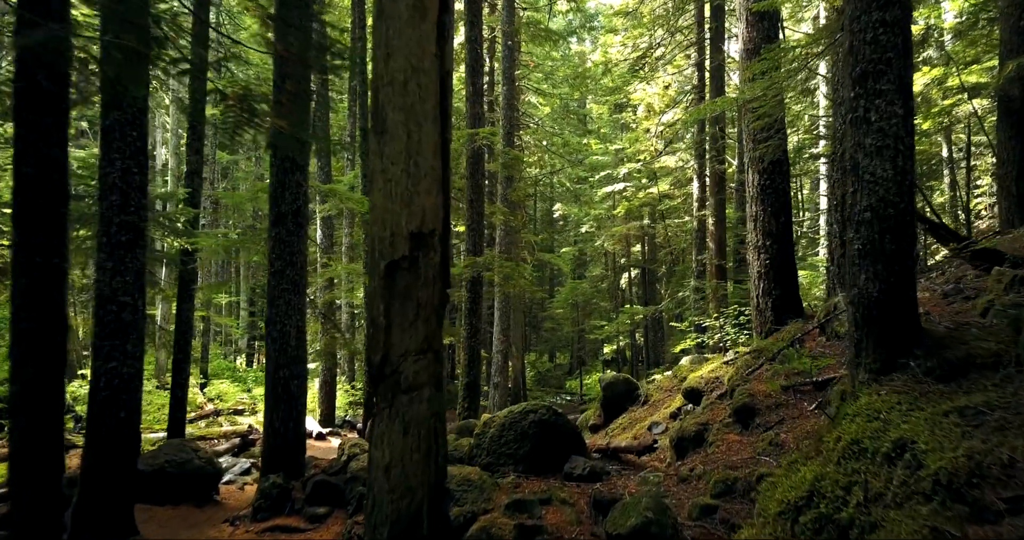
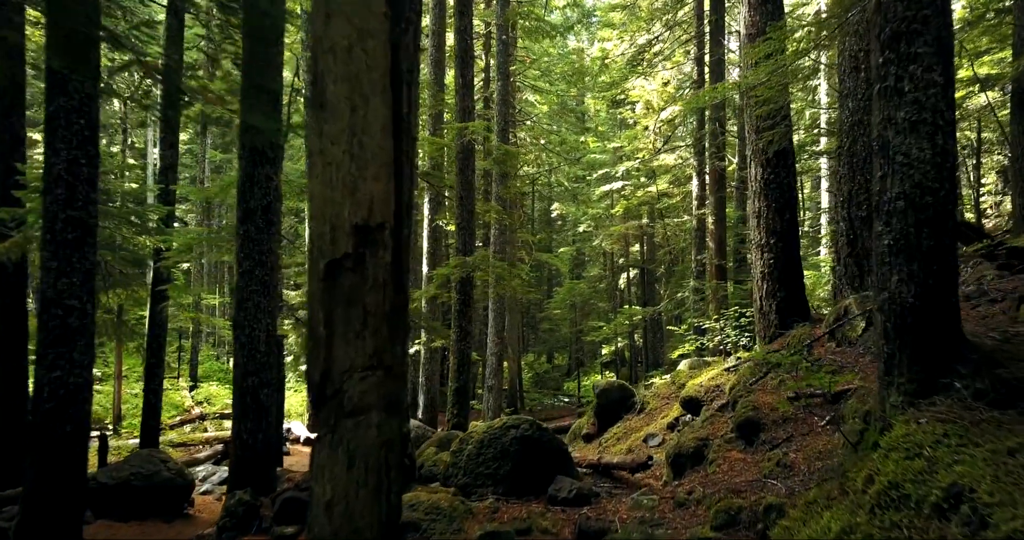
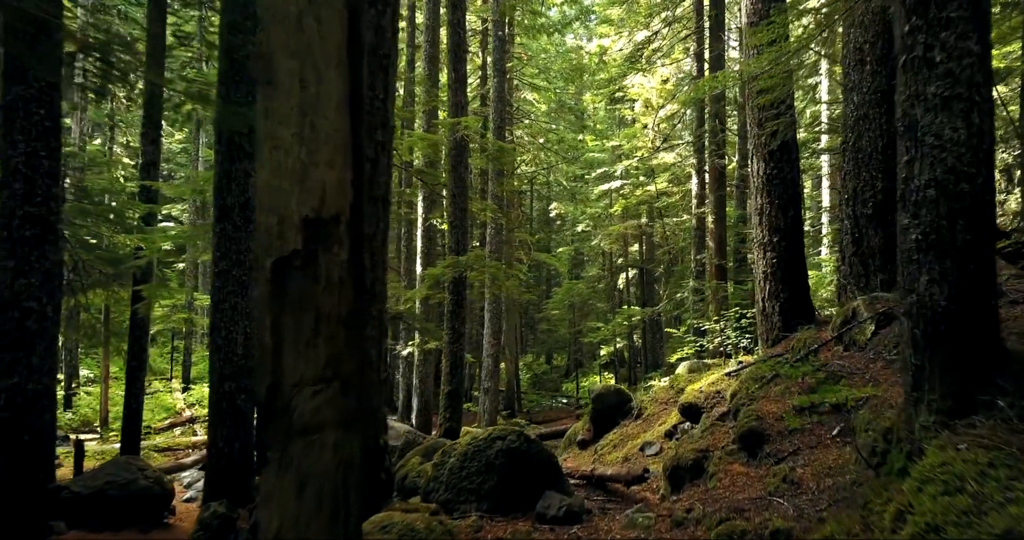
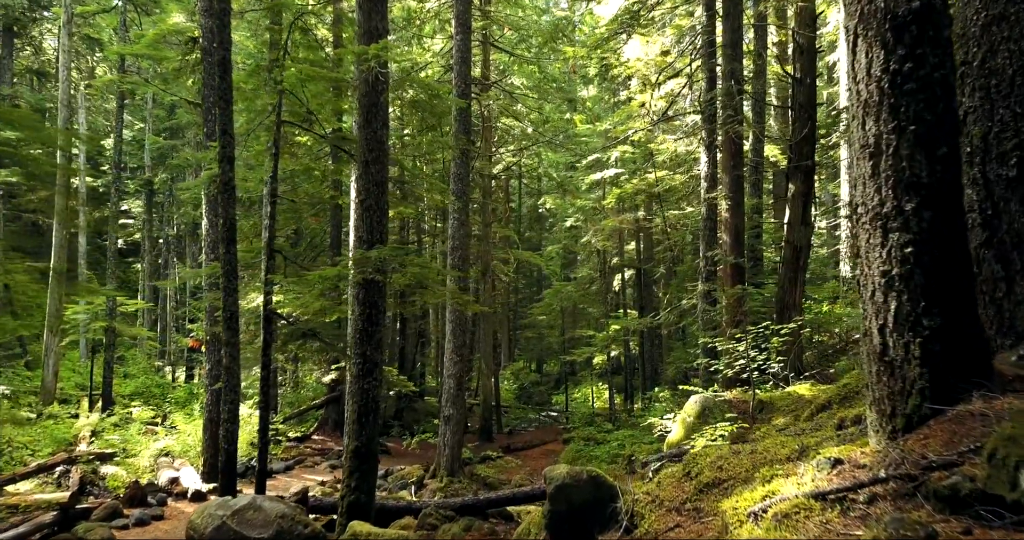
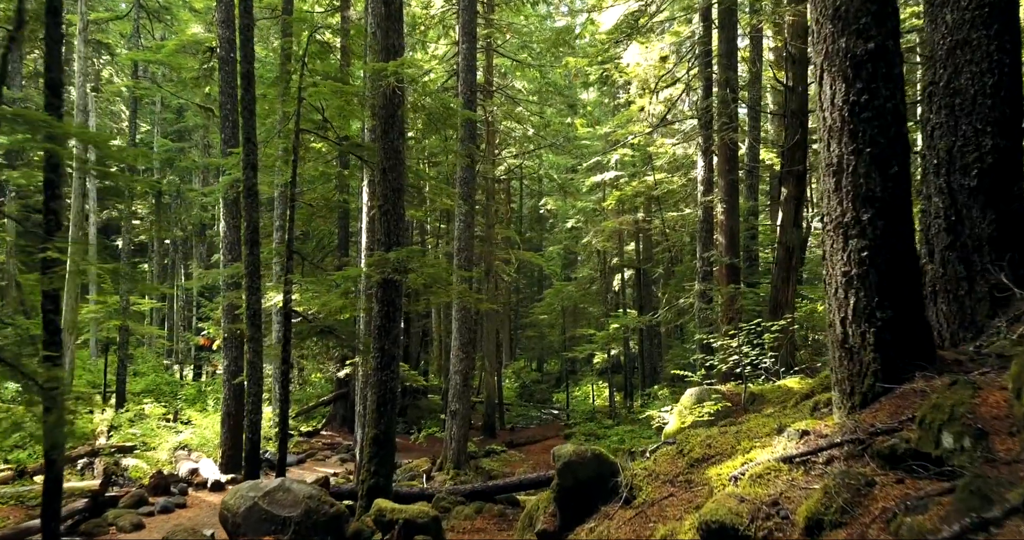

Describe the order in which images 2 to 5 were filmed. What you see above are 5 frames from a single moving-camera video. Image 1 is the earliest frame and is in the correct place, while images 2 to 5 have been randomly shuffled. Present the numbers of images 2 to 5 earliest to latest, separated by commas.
2, 3, 5, 4
